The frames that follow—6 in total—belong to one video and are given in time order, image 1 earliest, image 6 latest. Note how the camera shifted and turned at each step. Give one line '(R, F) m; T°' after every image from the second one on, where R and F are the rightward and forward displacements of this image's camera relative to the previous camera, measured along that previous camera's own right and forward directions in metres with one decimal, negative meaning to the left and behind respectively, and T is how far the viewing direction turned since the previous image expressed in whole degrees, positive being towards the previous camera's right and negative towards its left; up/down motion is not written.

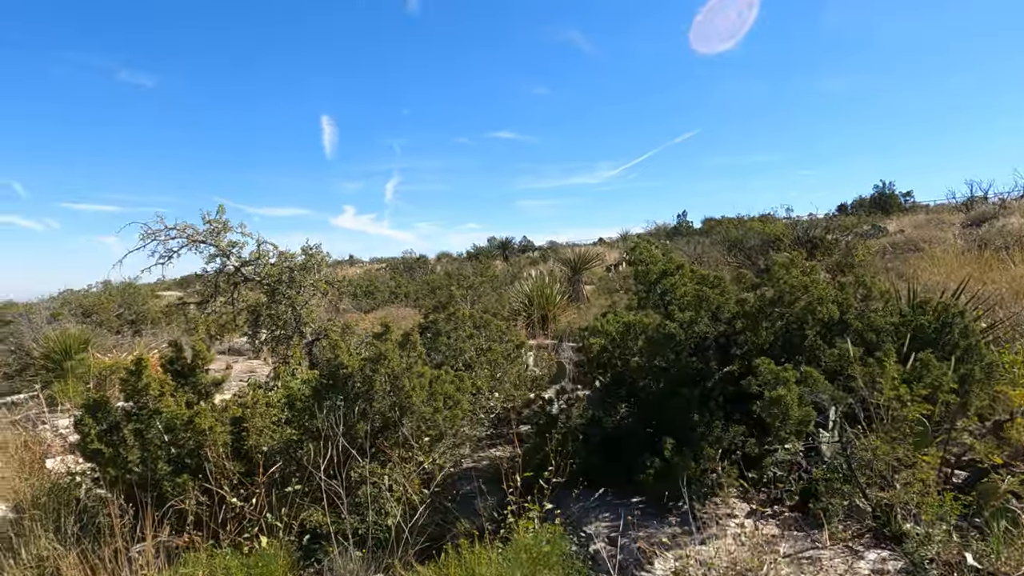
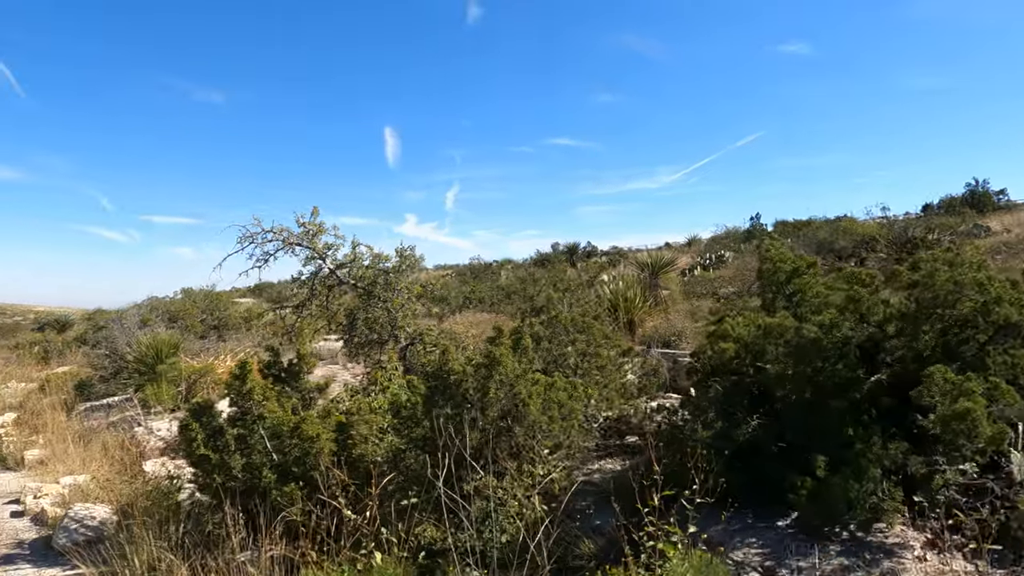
(-0.3, +0.2) m; -5°
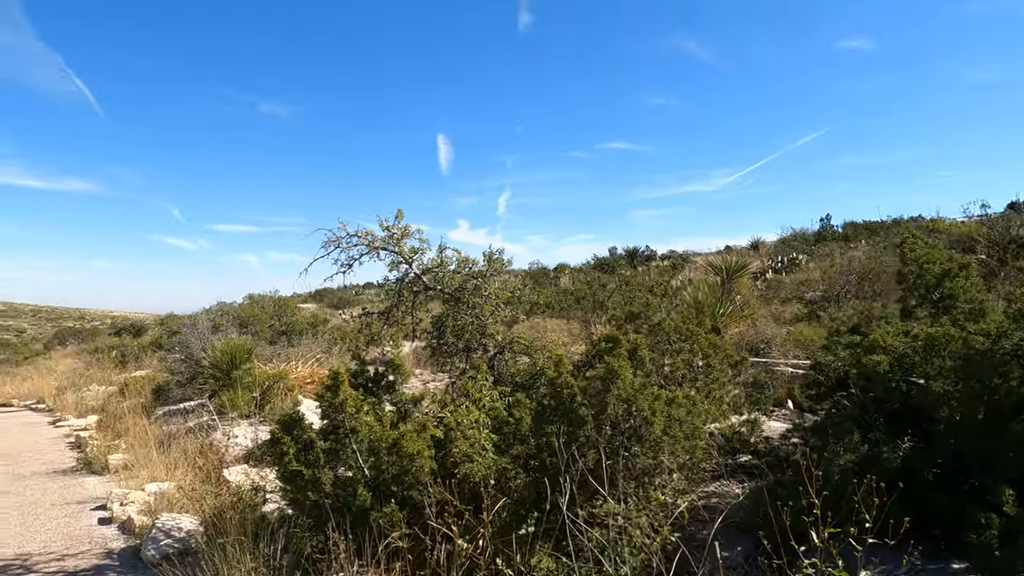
(-0.3, +0.3) m; -5°
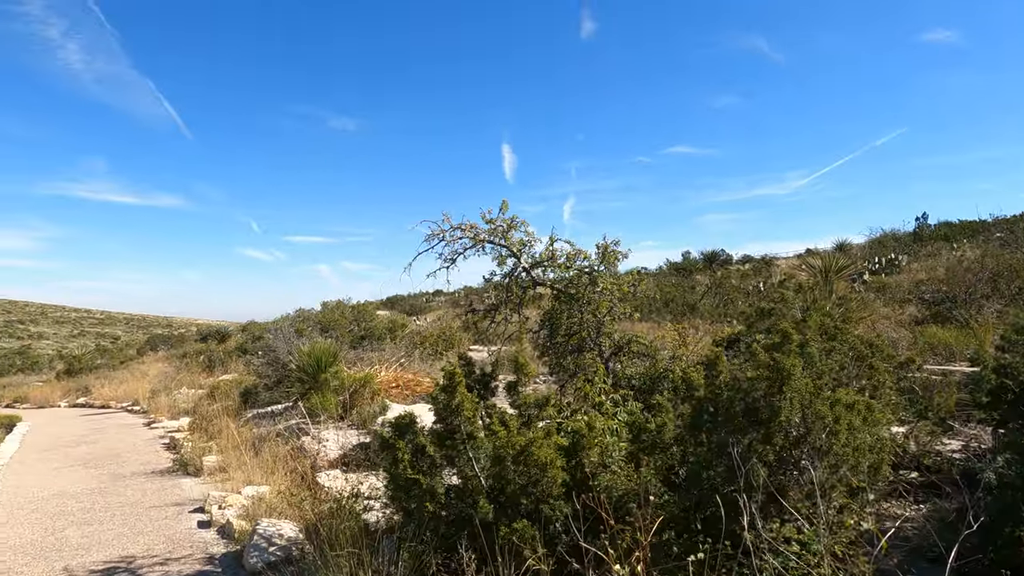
(-0.3, +0.4) m; -6°
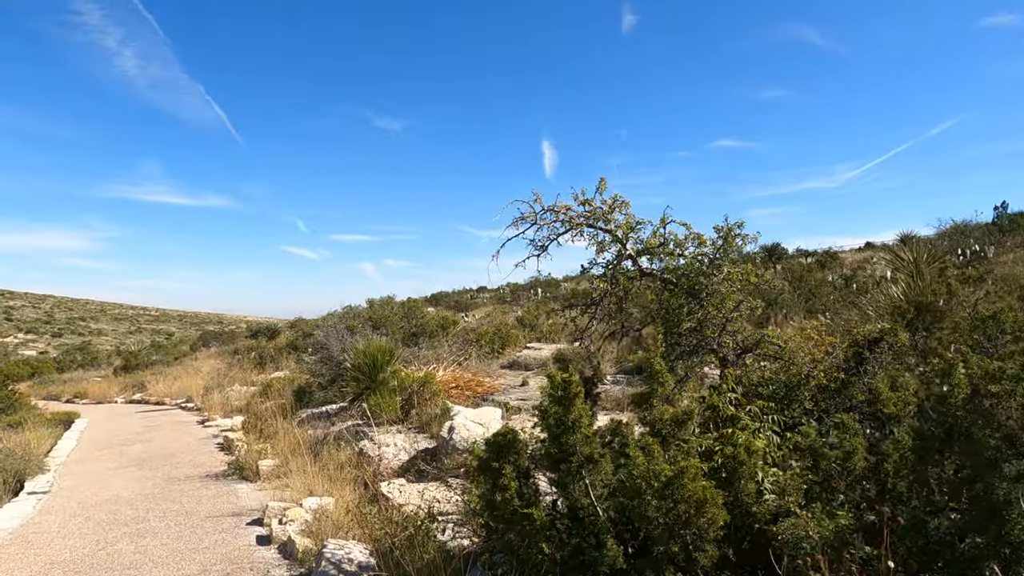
(-0.4, +0.6) m; -4°
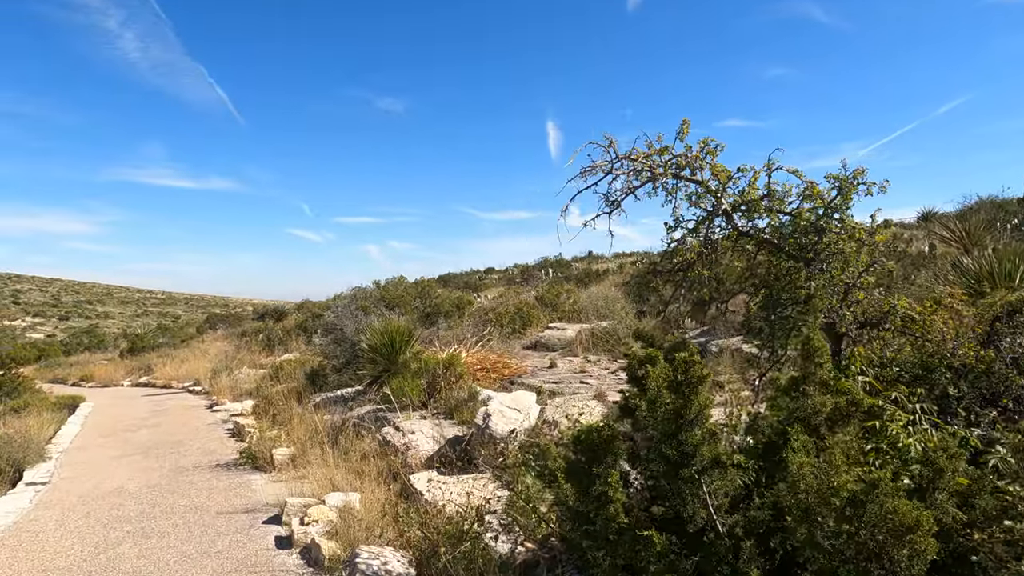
(-0.3, +0.7) m; 0°
